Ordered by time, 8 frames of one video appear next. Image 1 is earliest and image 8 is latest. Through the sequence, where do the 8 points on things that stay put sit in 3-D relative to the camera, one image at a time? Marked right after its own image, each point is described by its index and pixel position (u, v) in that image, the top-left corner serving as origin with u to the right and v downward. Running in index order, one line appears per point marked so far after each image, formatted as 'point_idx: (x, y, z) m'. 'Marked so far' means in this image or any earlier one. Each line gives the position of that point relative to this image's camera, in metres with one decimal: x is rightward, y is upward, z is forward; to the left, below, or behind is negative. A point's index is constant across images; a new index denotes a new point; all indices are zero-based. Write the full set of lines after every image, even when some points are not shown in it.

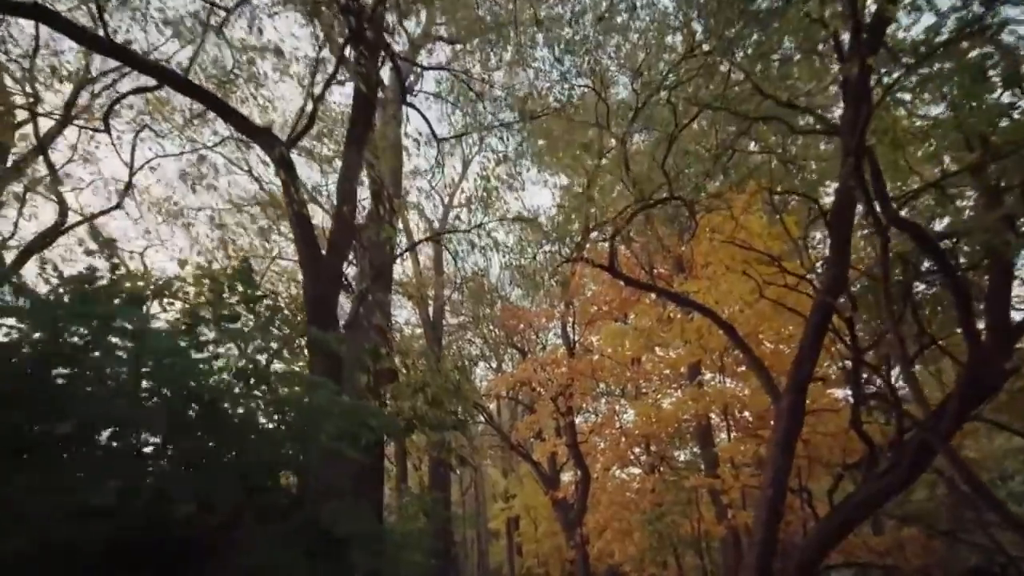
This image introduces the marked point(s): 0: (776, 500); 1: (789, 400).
0: (+5.3, -4.3, +9.1) m
1: (+5.5, -2.2, +9.2) m
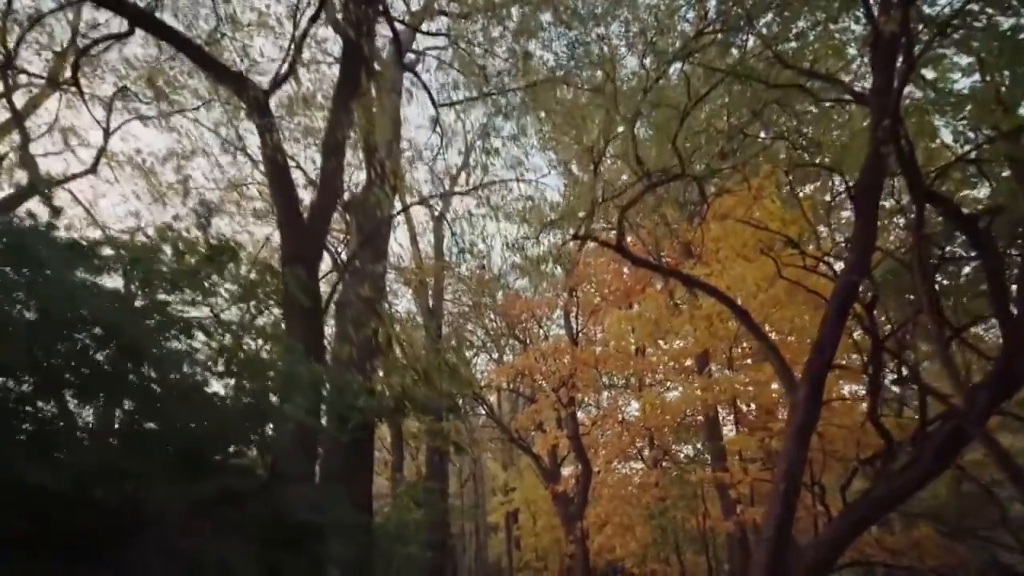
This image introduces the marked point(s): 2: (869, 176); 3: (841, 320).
0: (+5.2, -3.9, +8.6) m
1: (+5.5, -1.9, +8.6) m
2: (+6.4, +2.1, +8.1) m
3: (+6.0, -0.5, +8.4) m
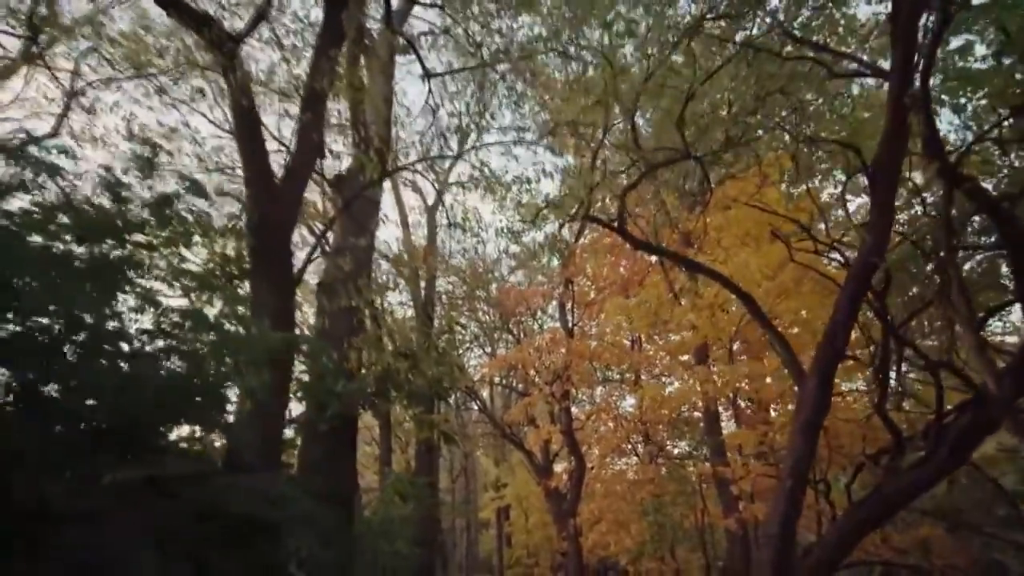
0: (+5.1, -3.7, +8.2) m
1: (+5.4, -1.6, +8.2) m
2: (+6.3, +2.3, +7.7) m
3: (+5.9, -0.3, +8.0) m
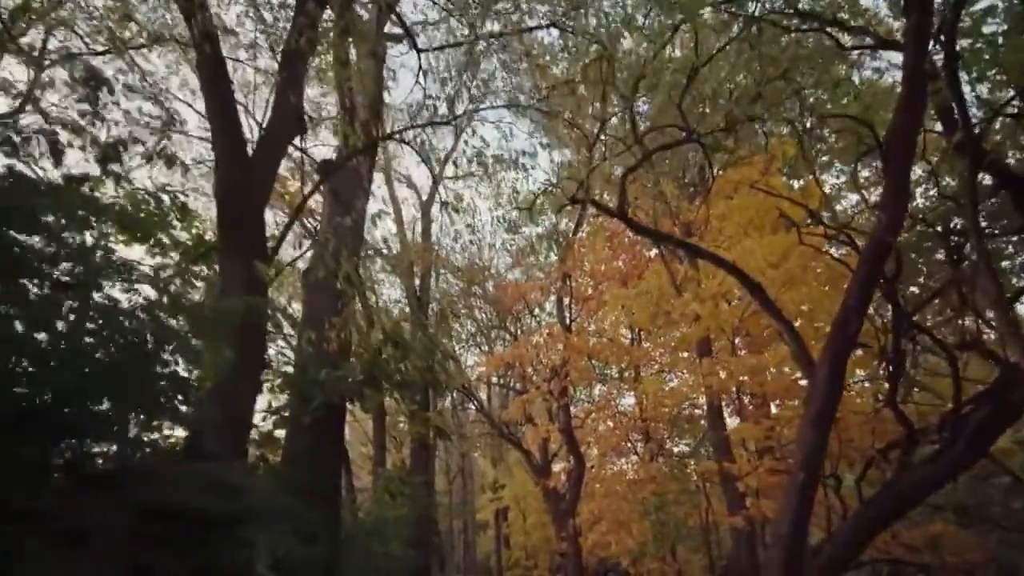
0: (+5.0, -3.4, +7.8) m
1: (+5.4, -1.4, +7.8) m
2: (+6.2, +2.6, +7.3) m
3: (+5.9, 0.0, +7.6) m
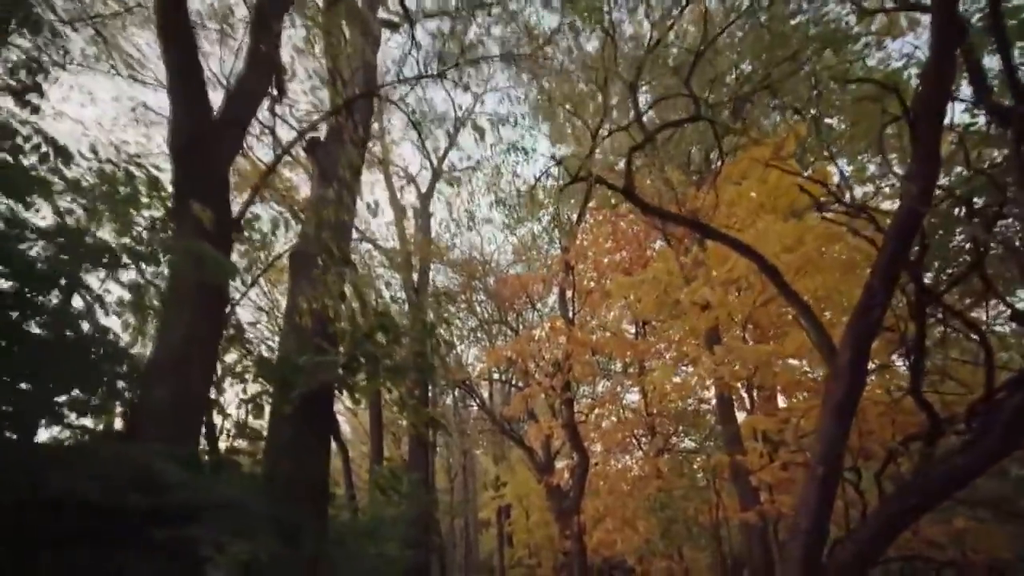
0: (+5.1, -3.1, +7.3) m
1: (+5.4, -1.1, +7.3) m
2: (+6.2, +2.9, +6.8) m
3: (+5.9, +0.3, +7.1) m
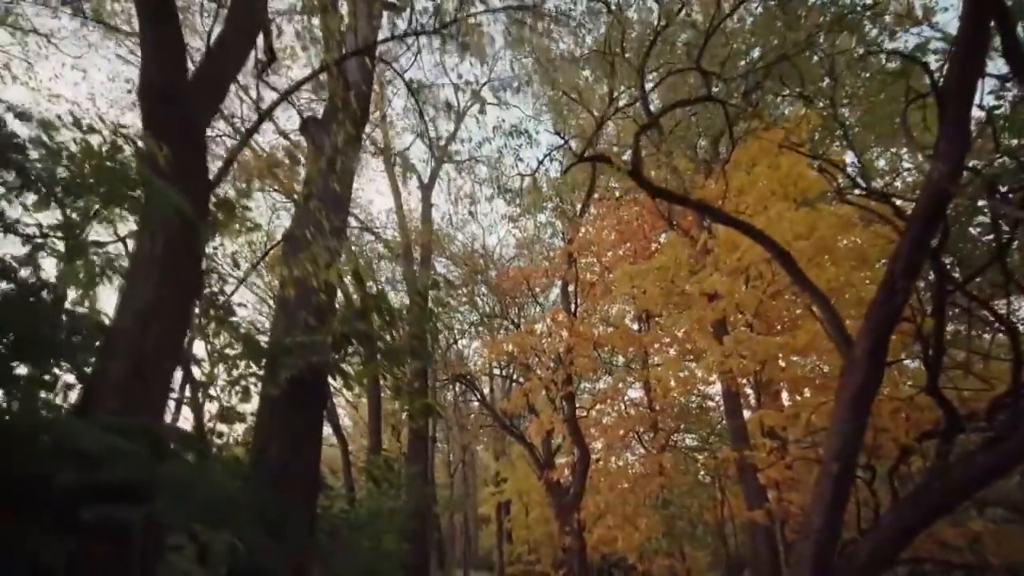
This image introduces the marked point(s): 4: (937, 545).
0: (+5.1, -2.9, +7.0) m
1: (+5.4, -0.9, +7.0) m
2: (+6.3, +3.1, +6.5) m
3: (+5.9, +0.5, +6.7) m
4: (+11.0, -6.7, +11.9) m
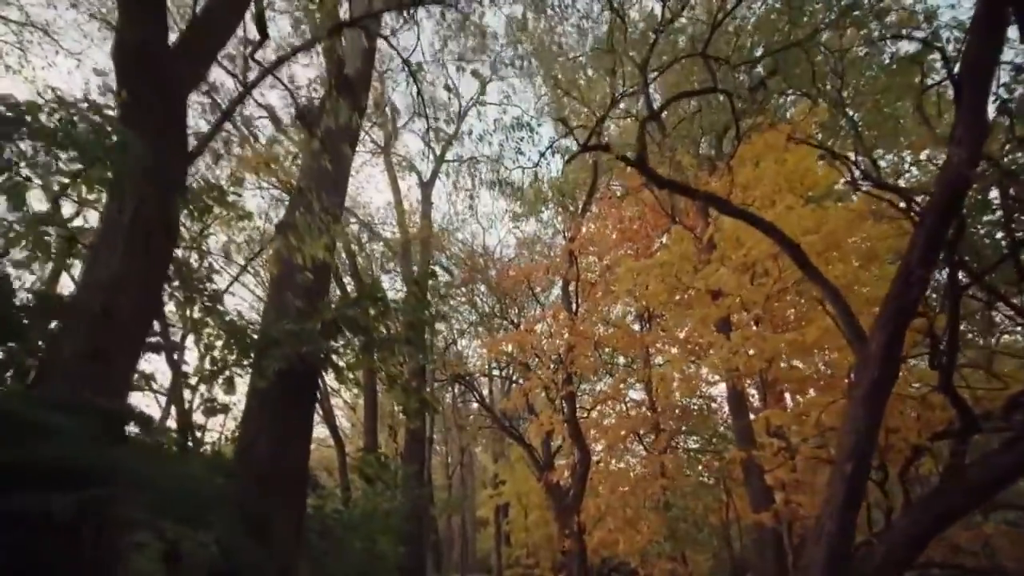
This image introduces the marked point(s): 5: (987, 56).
0: (+5.1, -2.8, +6.7) m
1: (+5.4, -0.8, +6.7) m
2: (+6.3, +3.2, +6.2) m
3: (+5.9, +0.6, +6.5) m
4: (+11.0, -6.6, +11.6) m
5: (+6.4, +3.1, +6.2) m
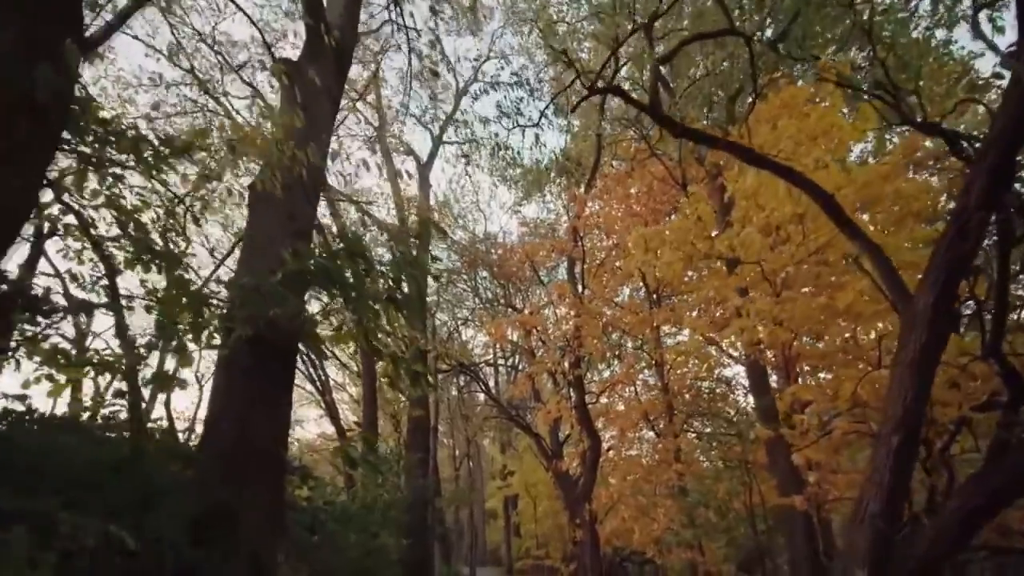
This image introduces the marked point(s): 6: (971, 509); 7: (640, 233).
0: (+5.1, -2.2, +6.0) m
1: (+5.4, -0.1, +6.0) m
2: (+6.2, +3.8, +5.4) m
3: (+5.9, +1.2, +5.7) m
4: (+11.2, -5.8, +10.9) m
5: (+6.4, +3.7, +5.4) m
6: (+6.1, -3.0, +6.2) m
7: (+3.2, +1.3, +11.6) m
